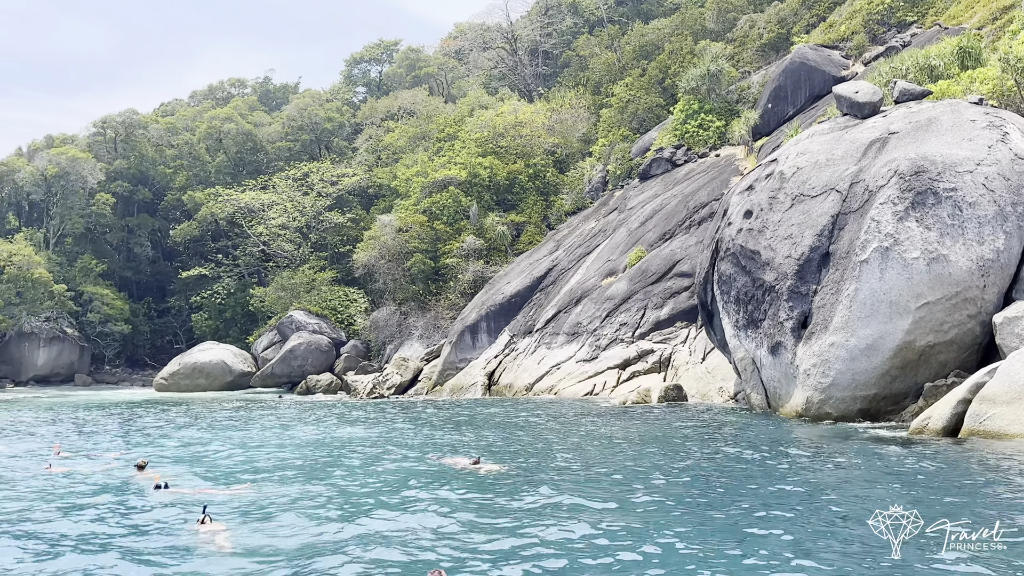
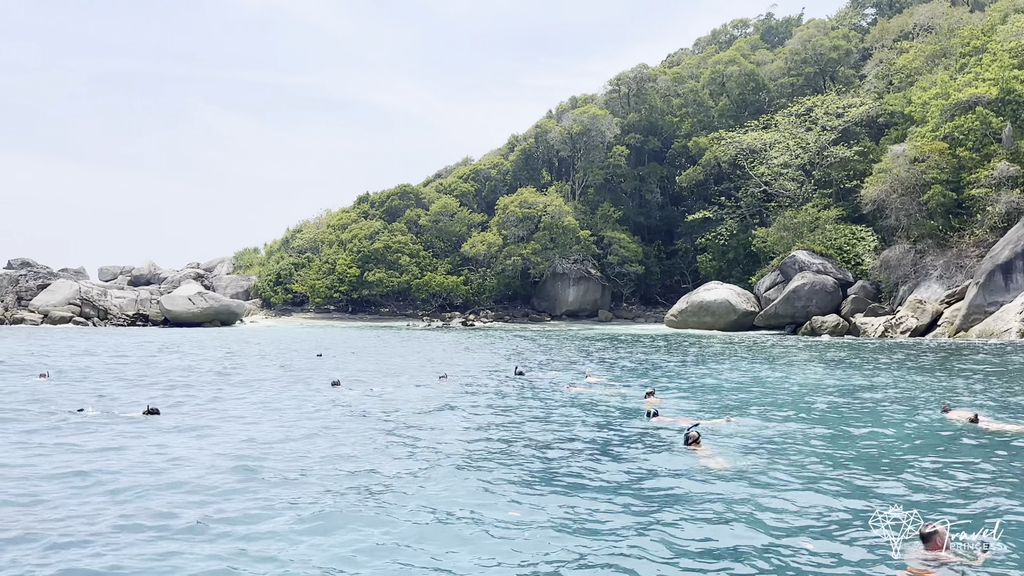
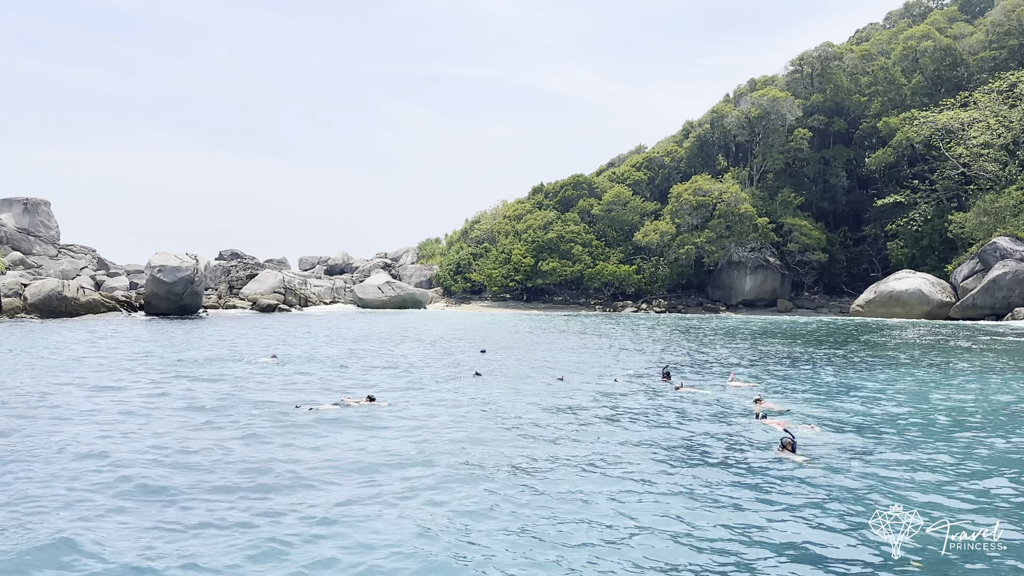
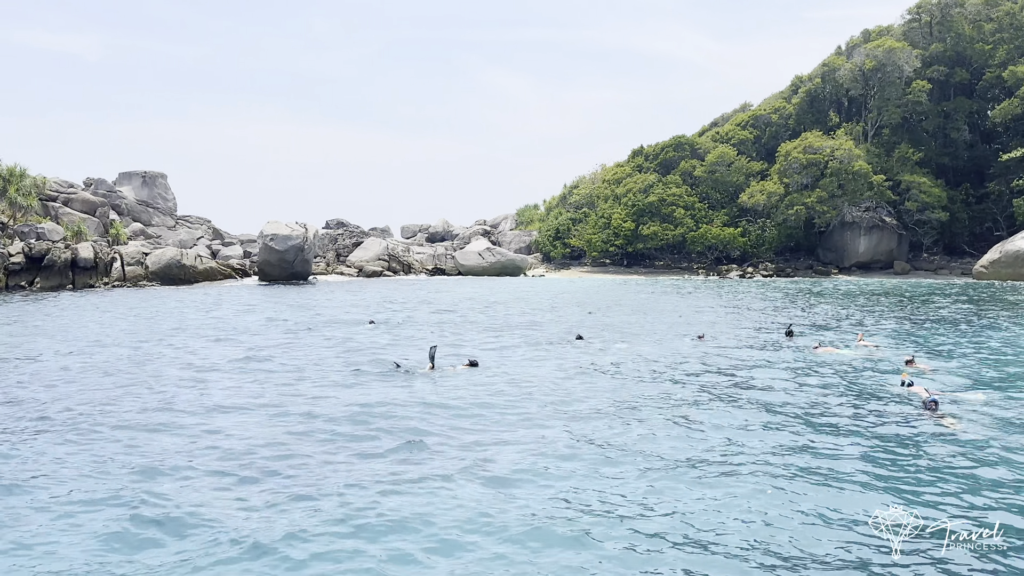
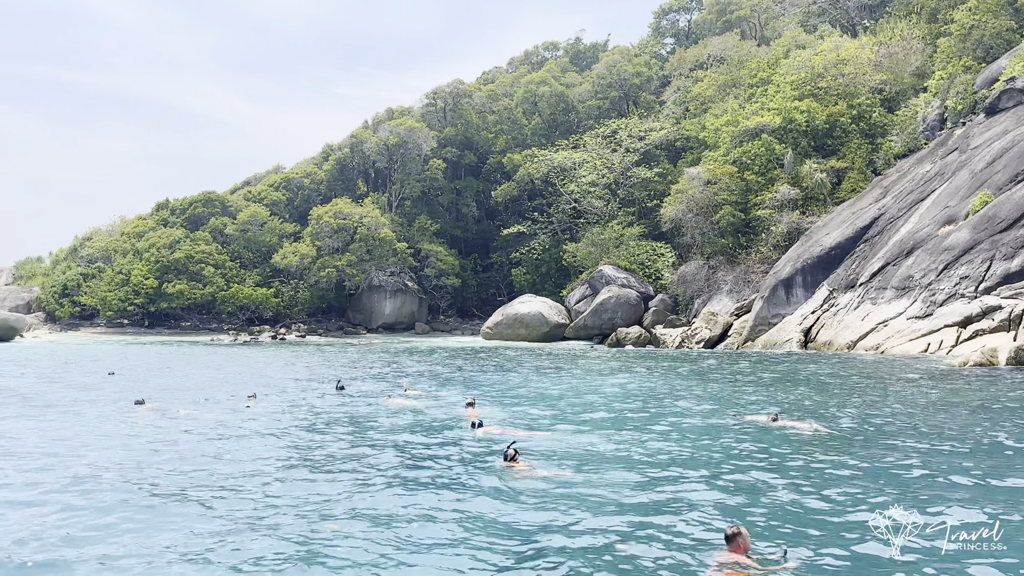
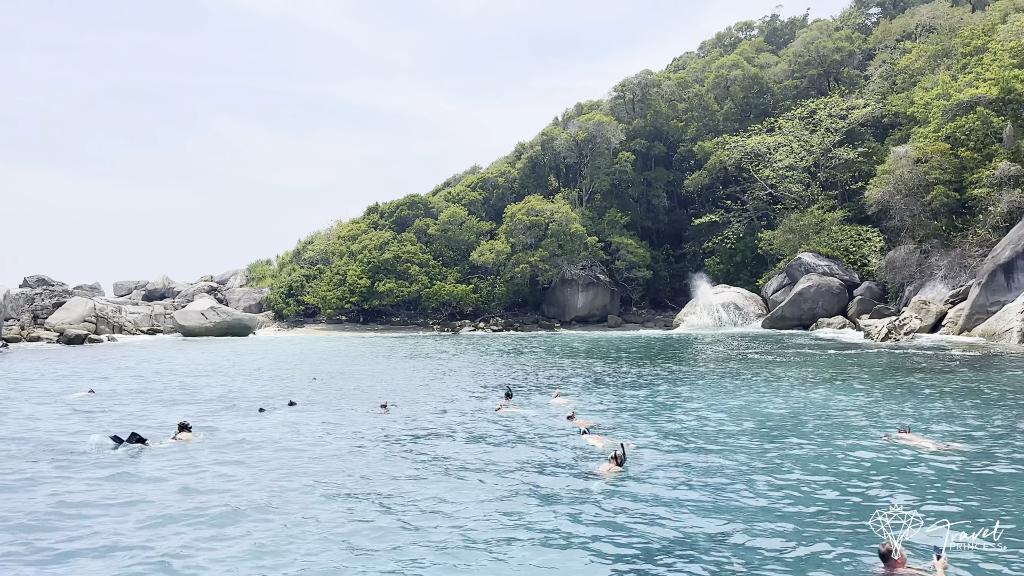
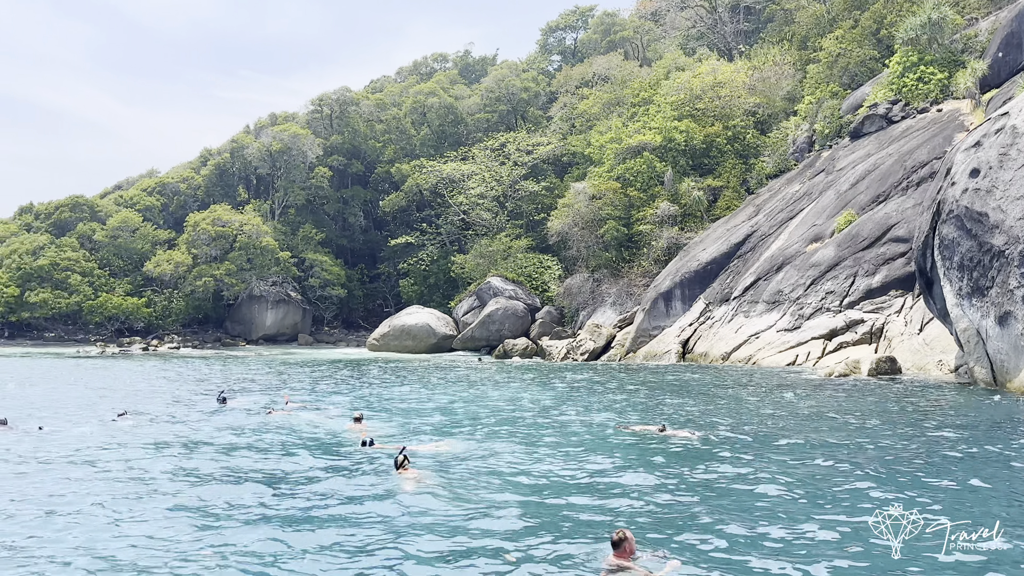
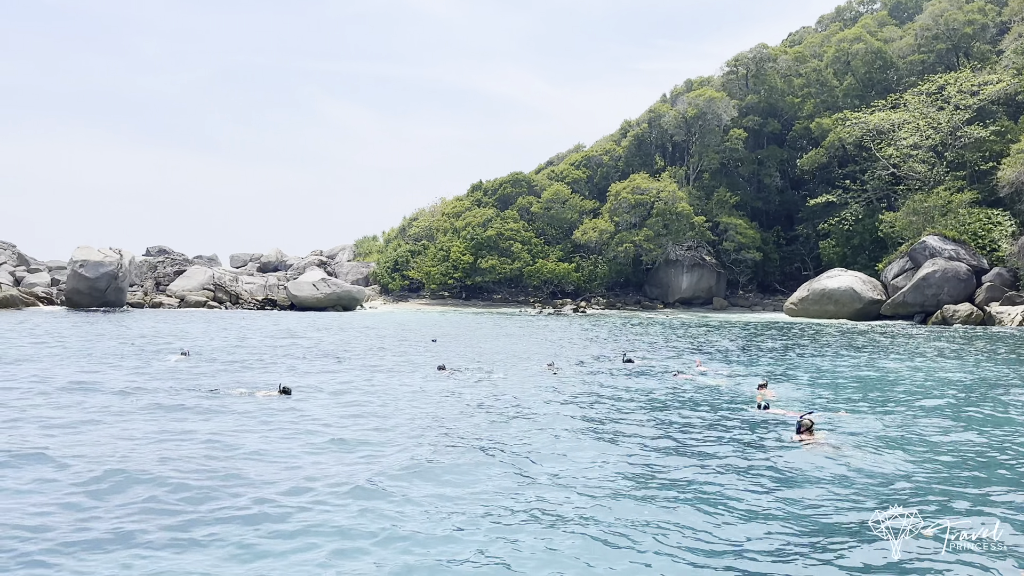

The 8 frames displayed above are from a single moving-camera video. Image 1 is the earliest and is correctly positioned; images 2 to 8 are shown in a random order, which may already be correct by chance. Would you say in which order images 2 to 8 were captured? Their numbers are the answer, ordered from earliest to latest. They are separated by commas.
7, 5, 2, 8, 4, 3, 6
